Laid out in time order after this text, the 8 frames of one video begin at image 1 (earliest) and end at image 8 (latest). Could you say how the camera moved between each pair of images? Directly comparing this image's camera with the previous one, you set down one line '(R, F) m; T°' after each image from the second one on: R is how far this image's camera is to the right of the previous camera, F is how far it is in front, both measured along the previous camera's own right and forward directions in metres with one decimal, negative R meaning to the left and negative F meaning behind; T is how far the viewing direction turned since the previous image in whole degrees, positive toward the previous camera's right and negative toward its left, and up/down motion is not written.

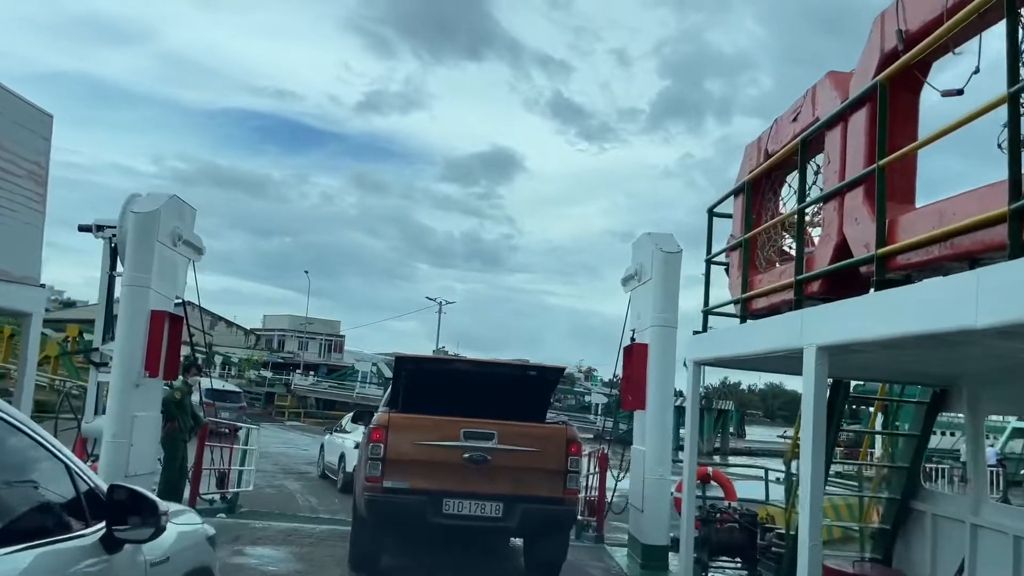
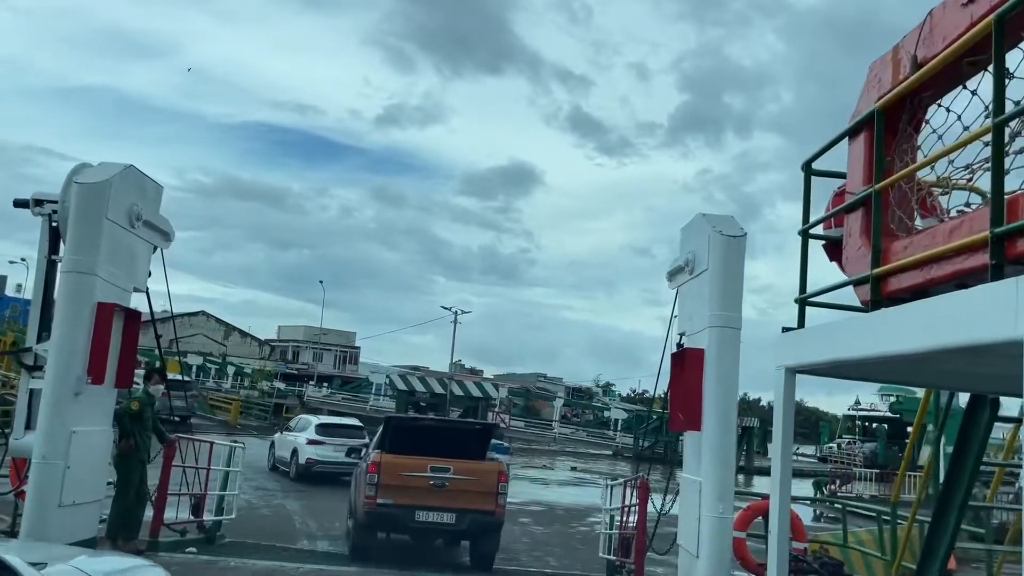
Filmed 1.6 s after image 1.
(-0.1, +1.7) m; -1°
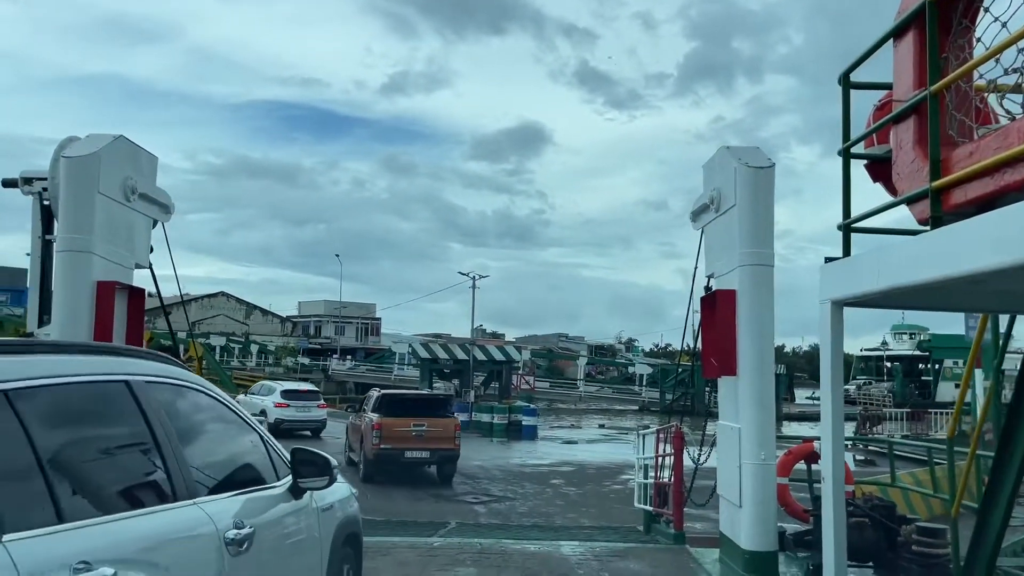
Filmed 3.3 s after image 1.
(0.0, +0.4) m; -1°
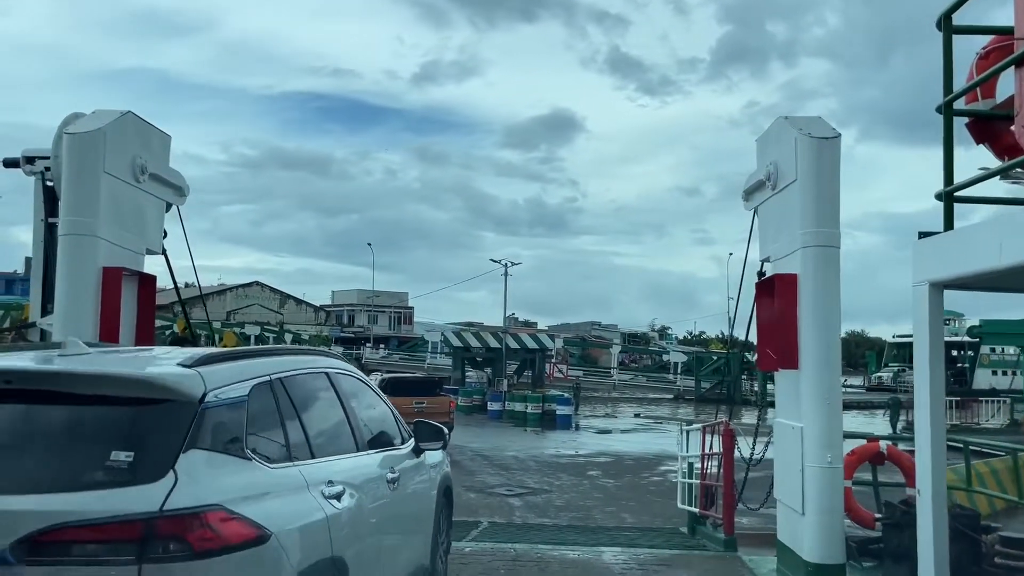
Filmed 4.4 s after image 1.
(0.0, +0.6) m; -2°
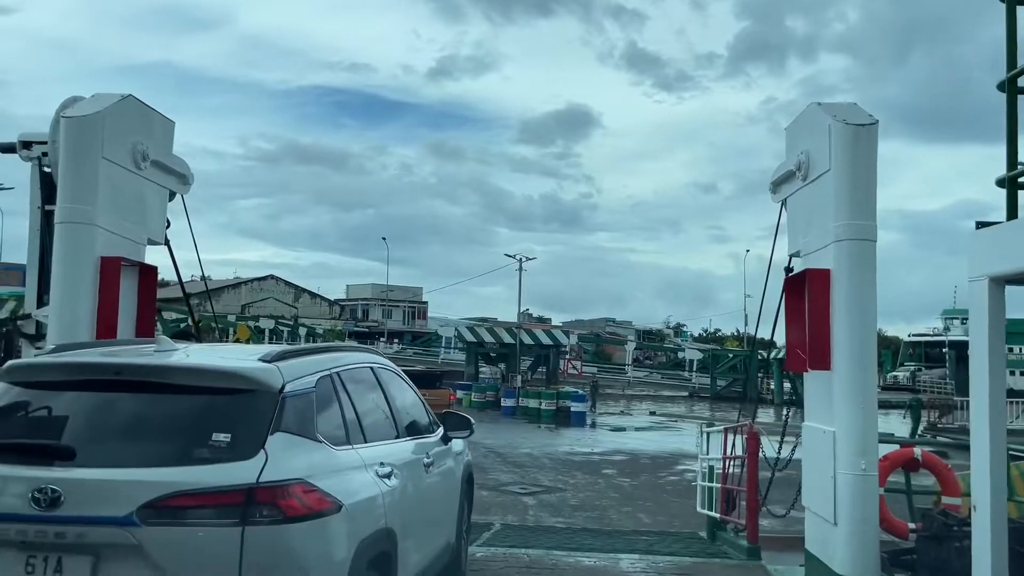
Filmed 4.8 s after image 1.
(0.0, +0.3) m; -1°
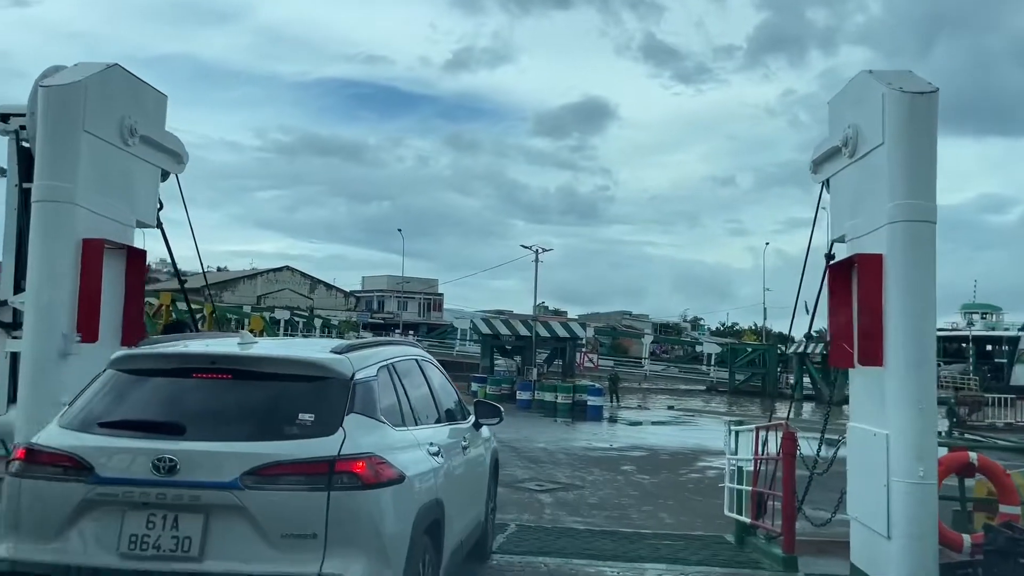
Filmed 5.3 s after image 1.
(0.0, +0.6) m; -1°
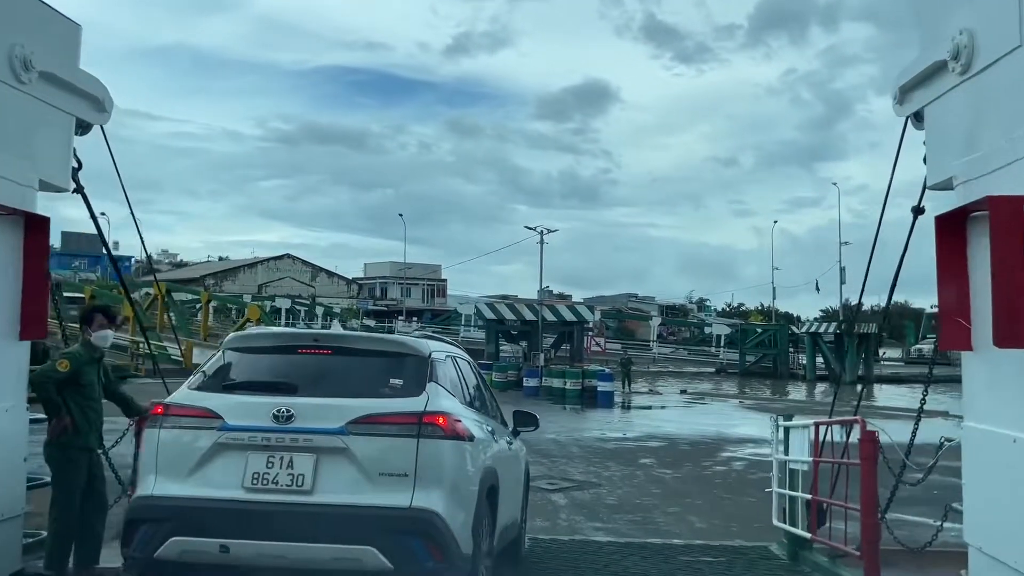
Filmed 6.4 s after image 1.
(0.0, +1.4) m; 0°
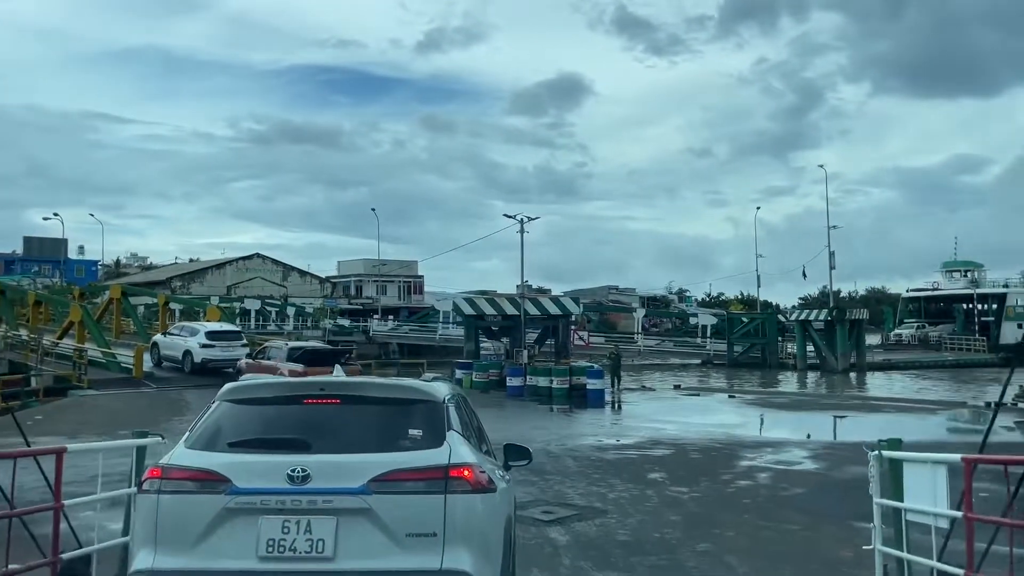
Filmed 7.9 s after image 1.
(0.0, +2.5) m; +1°
